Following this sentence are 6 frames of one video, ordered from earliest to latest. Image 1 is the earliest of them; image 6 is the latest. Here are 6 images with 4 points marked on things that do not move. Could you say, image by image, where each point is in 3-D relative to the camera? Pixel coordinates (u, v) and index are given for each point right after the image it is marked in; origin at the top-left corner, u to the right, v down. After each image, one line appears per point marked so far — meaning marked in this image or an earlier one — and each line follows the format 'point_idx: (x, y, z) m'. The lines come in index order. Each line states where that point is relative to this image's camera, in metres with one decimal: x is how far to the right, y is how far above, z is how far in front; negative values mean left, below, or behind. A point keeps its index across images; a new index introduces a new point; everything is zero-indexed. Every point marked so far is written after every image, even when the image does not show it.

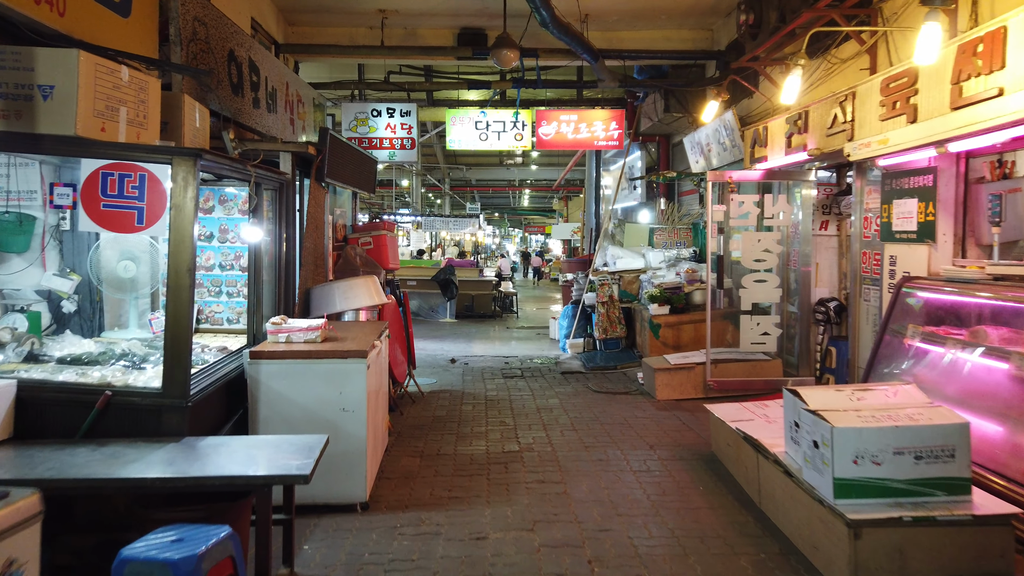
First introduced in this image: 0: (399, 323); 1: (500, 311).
0: (-0.9, -0.3, +5.9) m
1: (-0.2, -0.5, +15.4) m
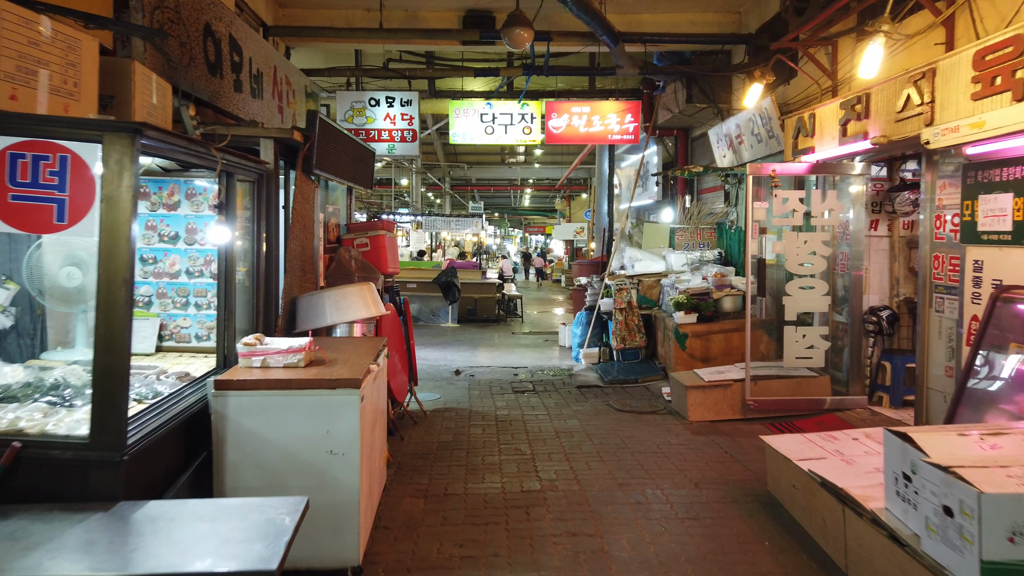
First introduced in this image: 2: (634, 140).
0: (-0.8, -0.3, +5.3) m
1: (-0.2, -0.5, +14.7) m
2: (+1.5, +1.8, +9.3) m
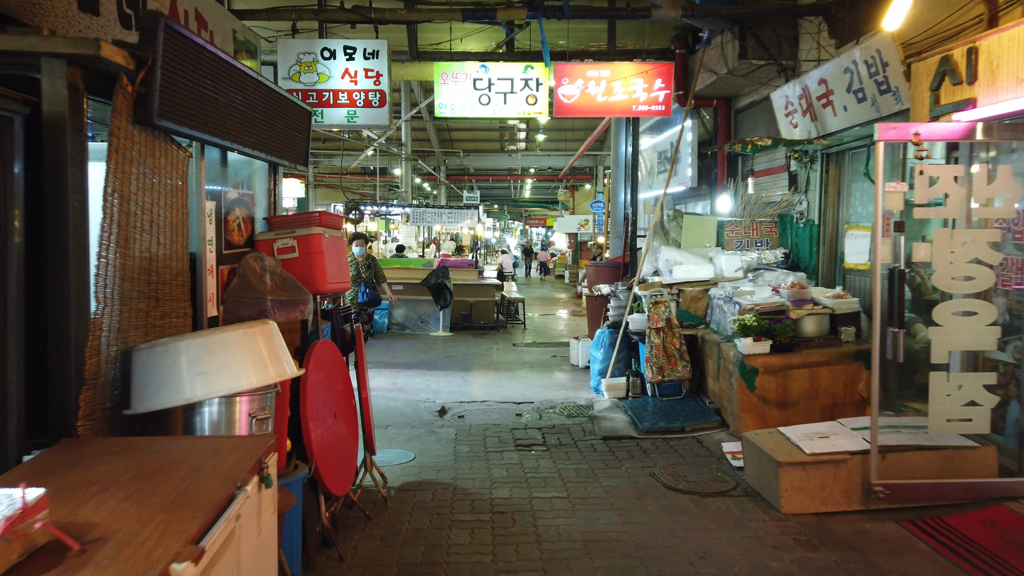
0: (-0.8, -0.4, +3.4) m
1: (-0.1, -0.5, +12.9) m
2: (+1.5, +1.7, +7.4) m
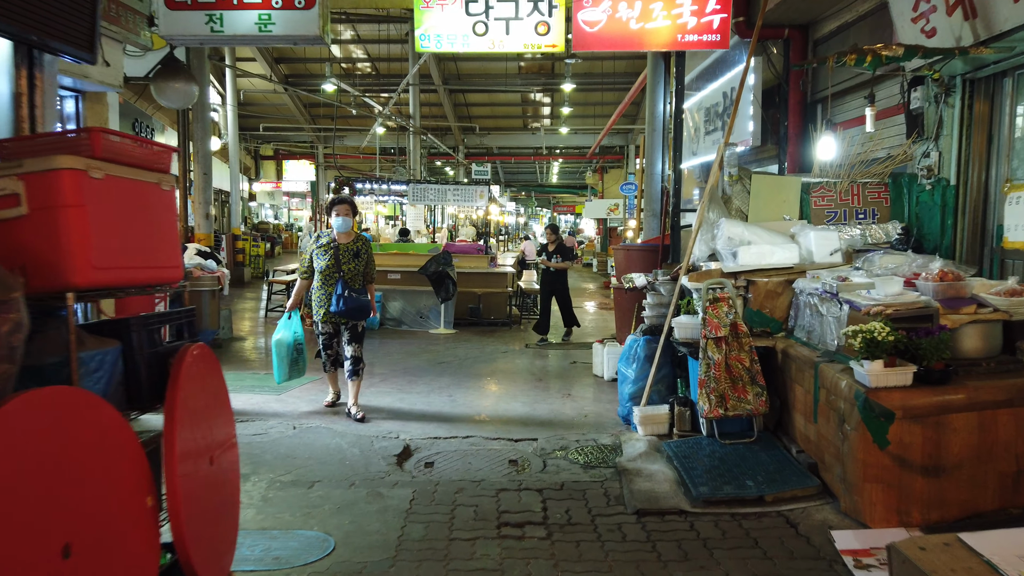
0: (-0.9, -0.4, +1.7) m
1: (+0.1, -0.4, +11.1) m
2: (+1.5, +1.8, +5.5) m
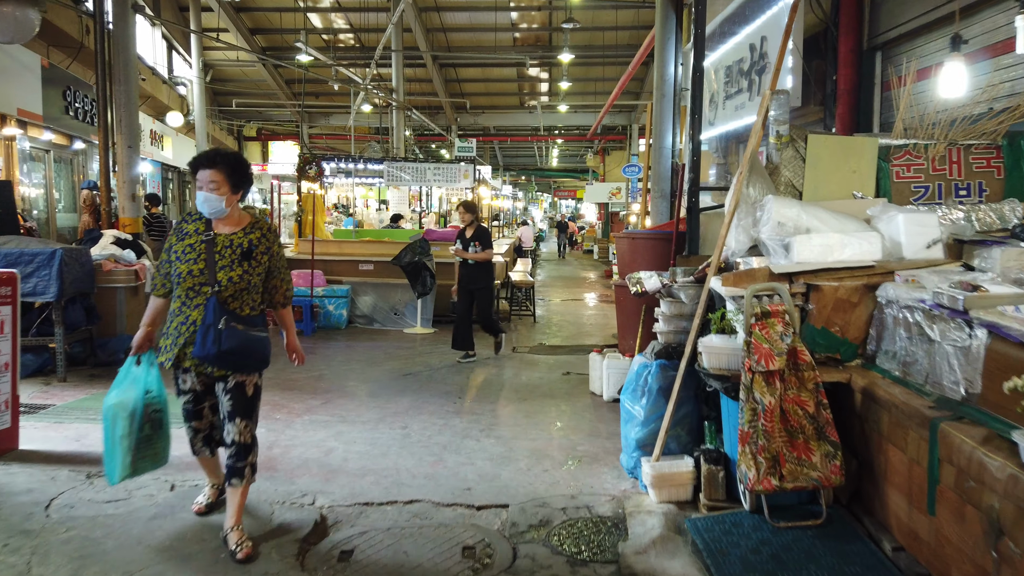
0: (-1.1, -0.5, +0.4) m
1: (0.0, -0.3, +9.8) m
2: (+1.4, +1.8, +4.2) m
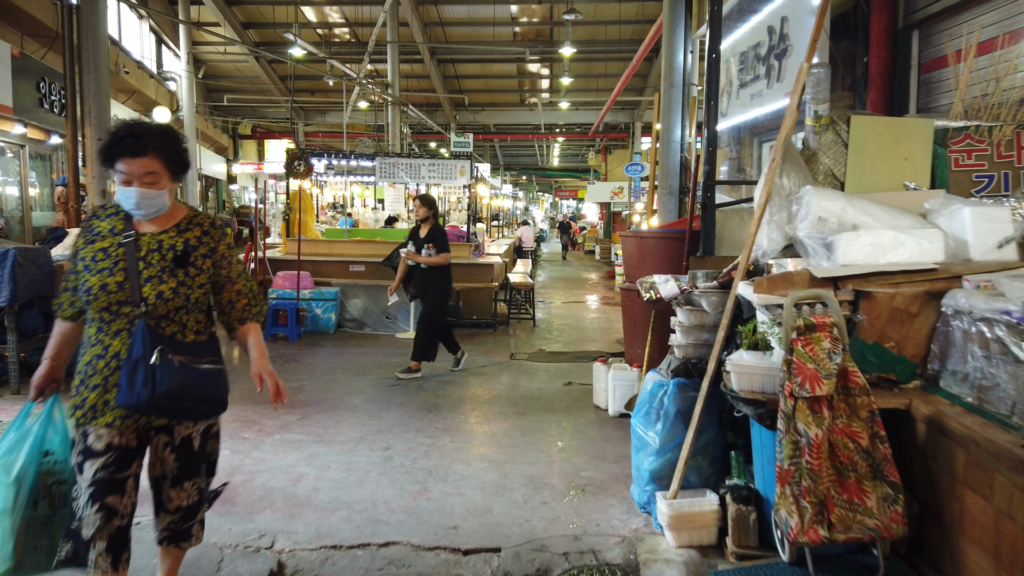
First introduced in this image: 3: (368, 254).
0: (-1.1, -0.5, 0.0) m
1: (-0.1, -0.3, +9.4) m
2: (+1.3, +1.8, +3.8) m
3: (-1.7, +0.4, +8.6) m
